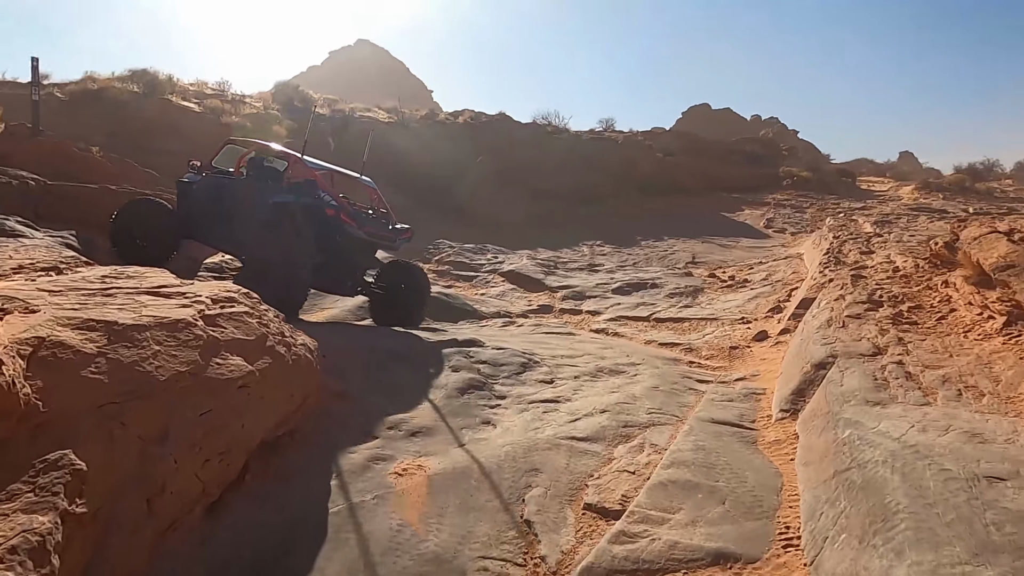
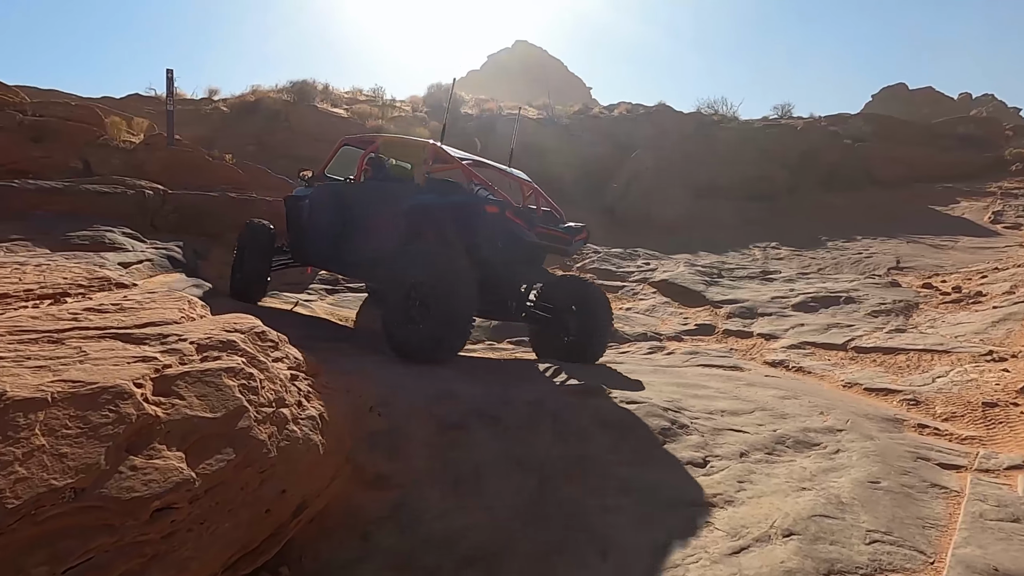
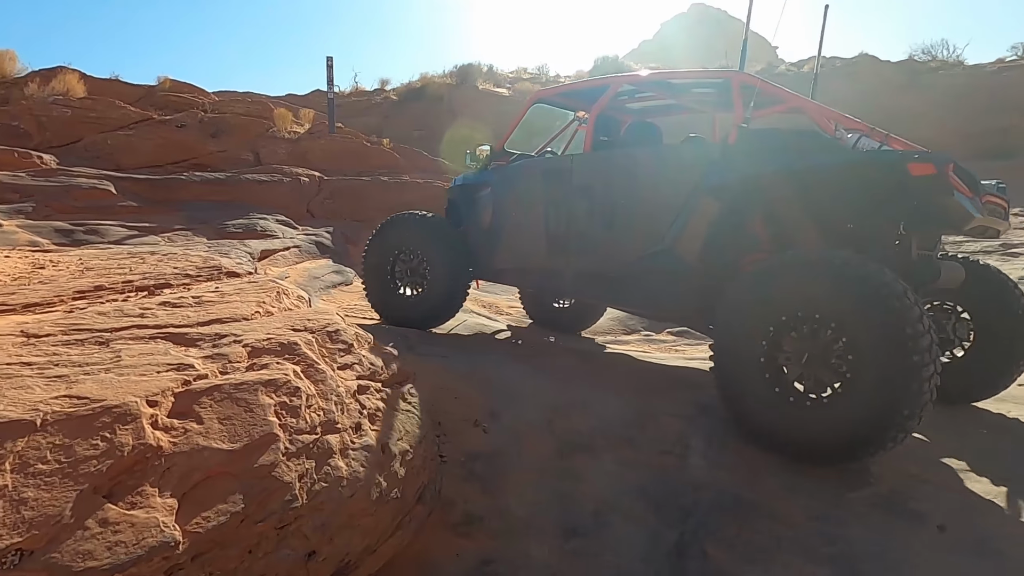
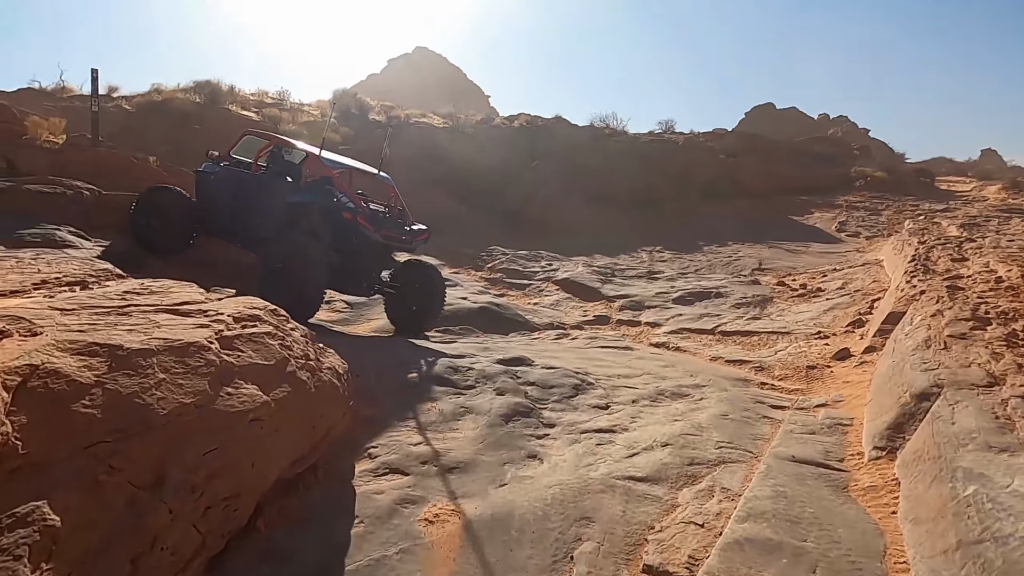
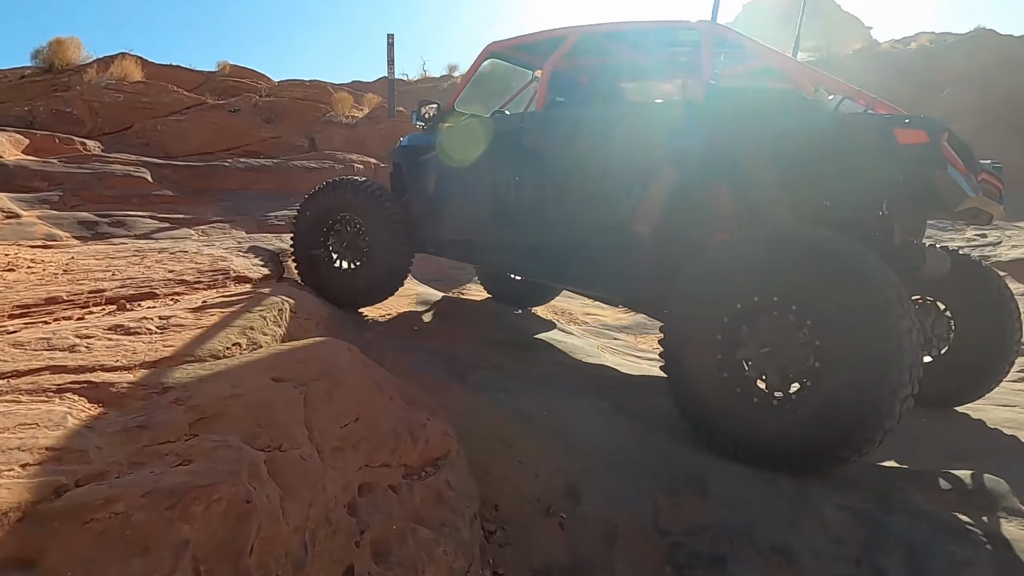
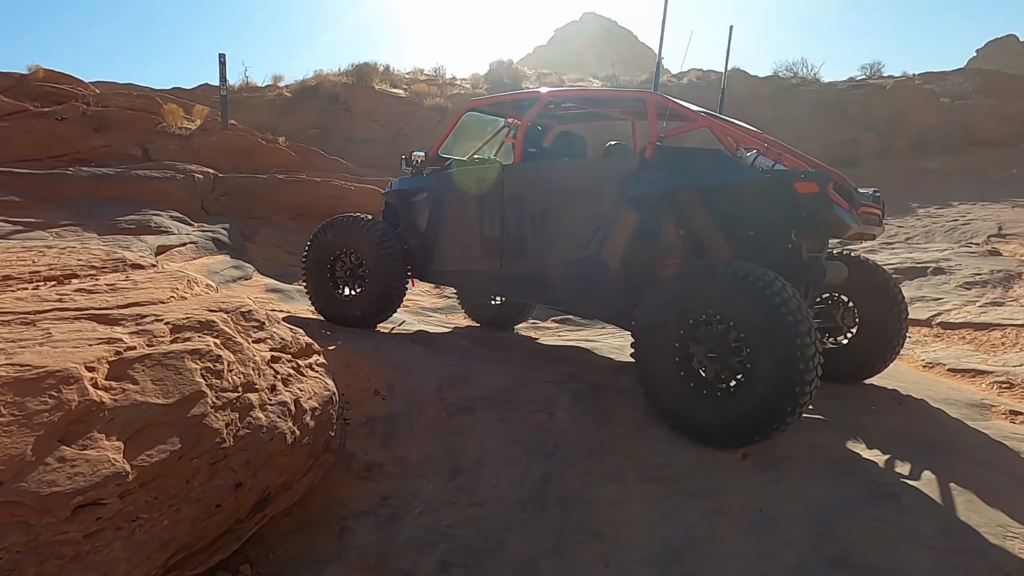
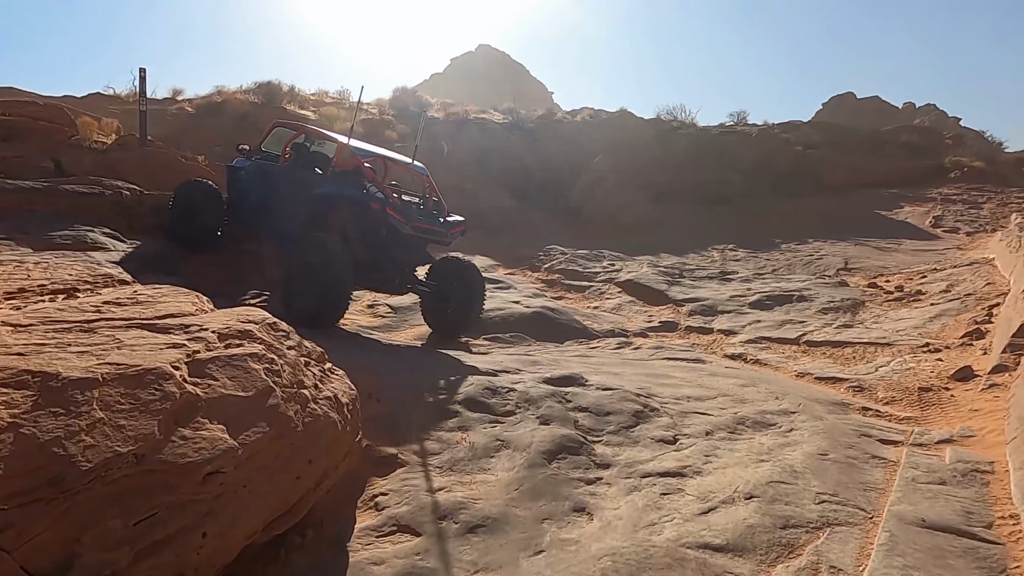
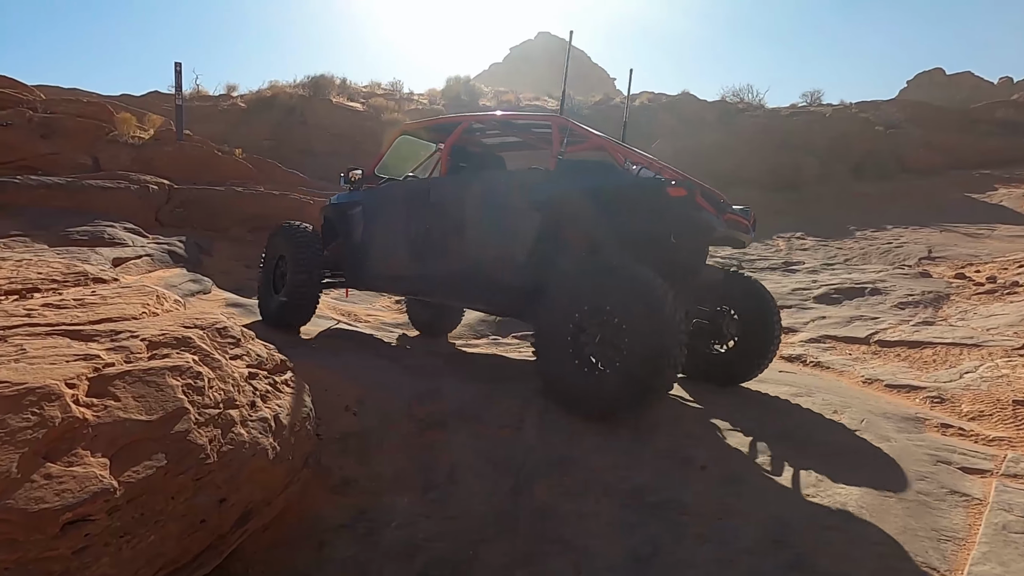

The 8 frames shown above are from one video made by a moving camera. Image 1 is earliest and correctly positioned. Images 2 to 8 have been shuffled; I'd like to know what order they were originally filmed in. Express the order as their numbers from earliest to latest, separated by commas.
4, 7, 2, 8, 6, 3, 5
